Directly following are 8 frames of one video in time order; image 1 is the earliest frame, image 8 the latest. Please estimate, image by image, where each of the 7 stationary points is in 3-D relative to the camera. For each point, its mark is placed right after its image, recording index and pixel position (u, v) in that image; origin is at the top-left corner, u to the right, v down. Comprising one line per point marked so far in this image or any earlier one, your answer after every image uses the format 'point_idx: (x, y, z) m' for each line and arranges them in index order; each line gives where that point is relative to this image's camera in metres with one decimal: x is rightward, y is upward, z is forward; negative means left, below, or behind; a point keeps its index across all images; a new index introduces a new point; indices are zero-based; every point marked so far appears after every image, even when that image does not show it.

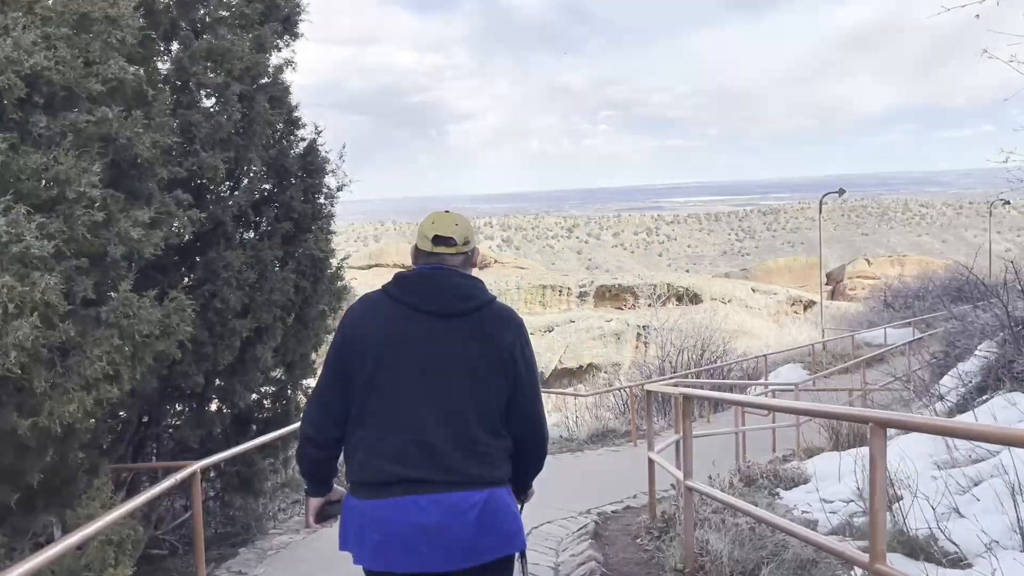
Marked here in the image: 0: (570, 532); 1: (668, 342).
0: (+0.5, -2.0, +6.9) m
1: (+3.5, -1.2, +18.8) m
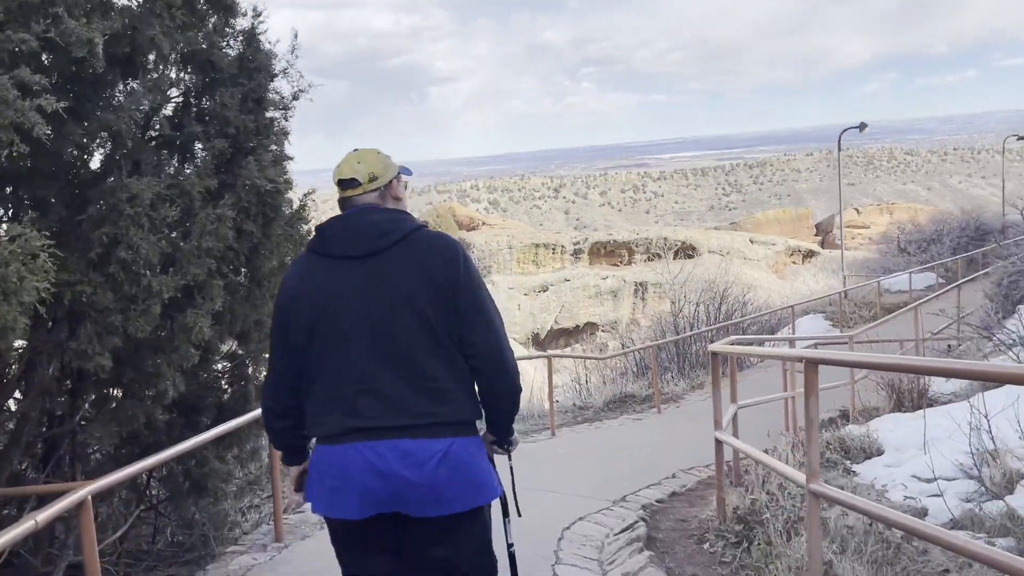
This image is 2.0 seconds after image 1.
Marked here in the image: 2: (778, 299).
0: (+0.6, -1.6, +5.5) m
1: (+3.5, -0.2, +17.4) m
2: (+6.2, -0.2, +19.3) m
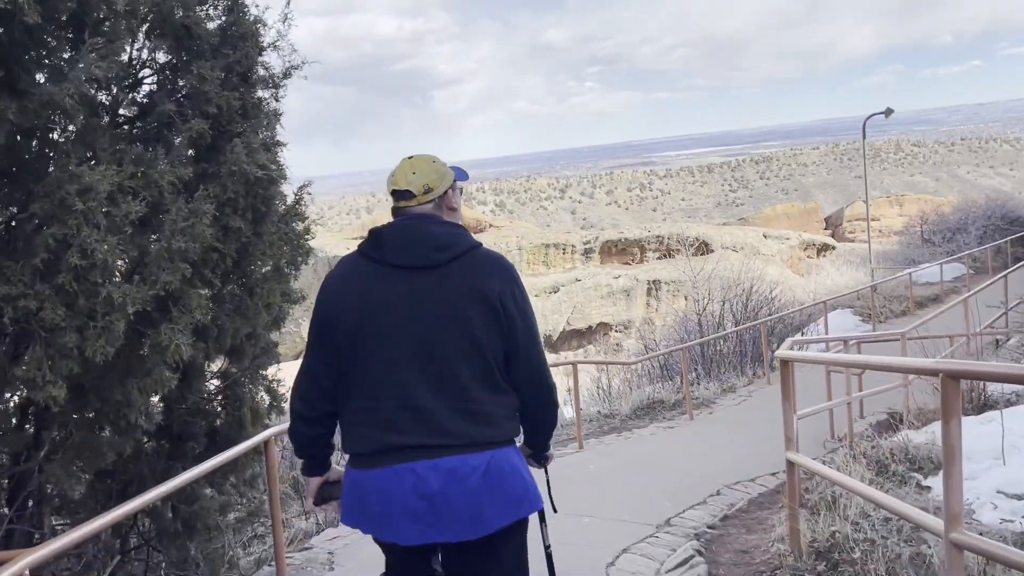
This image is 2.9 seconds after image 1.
0: (+0.8, -1.6, +4.8) m
1: (+3.8, -0.1, +16.7) m
2: (+6.5, -0.1, +18.5) m
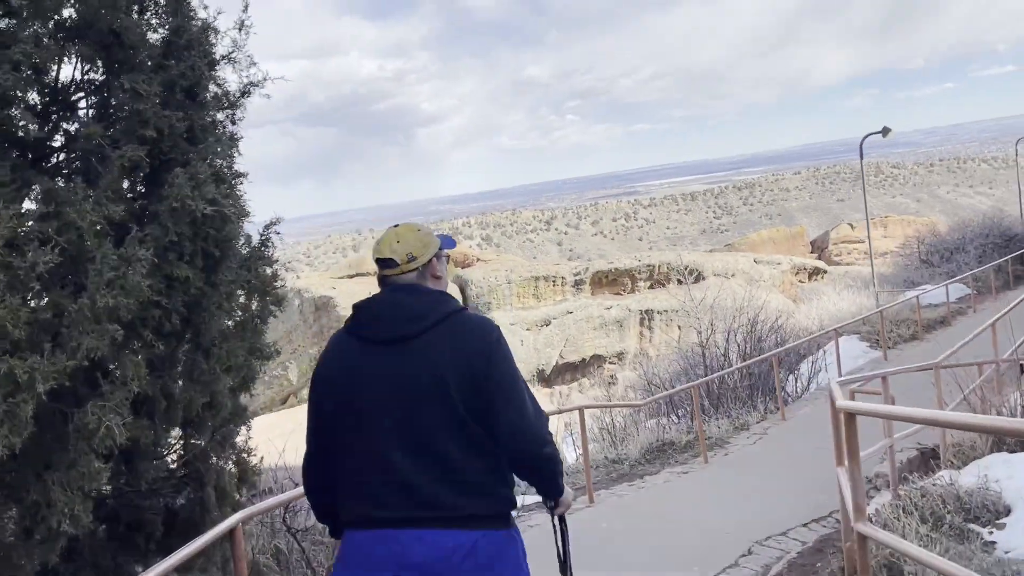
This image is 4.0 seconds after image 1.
0: (+0.9, -1.8, +4.0) m
1: (+3.6, -0.7, +16.0) m
2: (+6.3, -0.7, +17.9) m
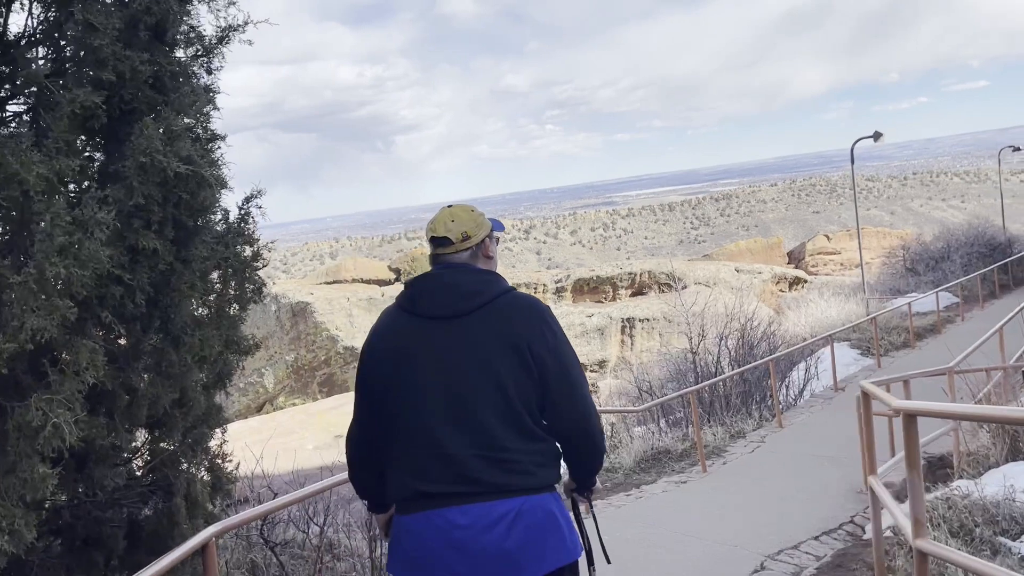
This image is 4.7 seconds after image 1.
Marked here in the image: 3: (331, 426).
0: (+1.0, -1.7, +3.6) m
1: (+3.4, -0.8, +15.7) m
2: (+6.0, -0.8, +17.7) m
3: (-2.5, -1.9, +11.4) m
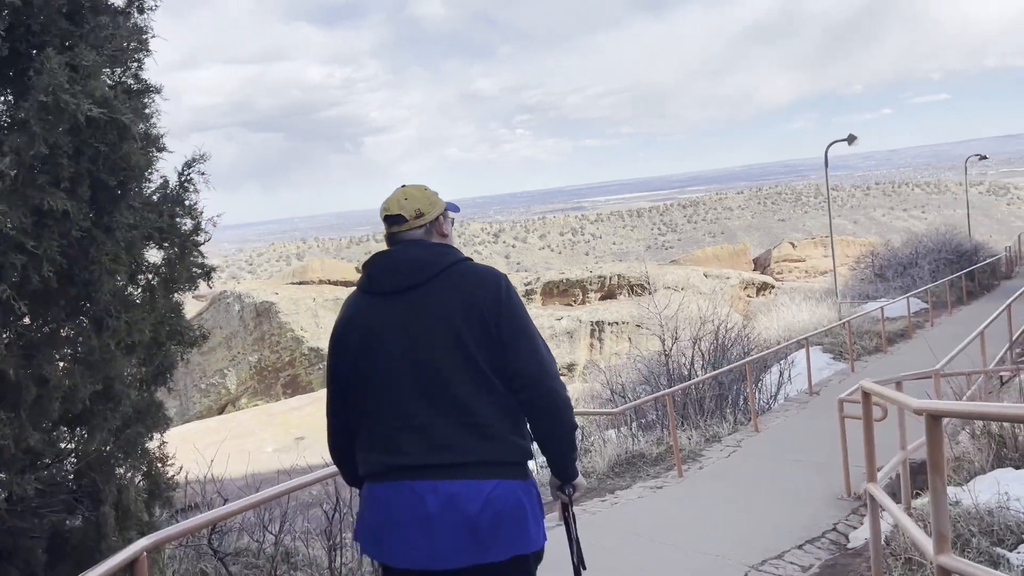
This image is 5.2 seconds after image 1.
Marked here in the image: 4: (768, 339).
0: (+0.8, -1.7, +3.3) m
1: (+2.8, -0.8, +15.4) m
2: (+5.3, -0.9, +17.5) m
3: (-2.9, -1.8, +10.9) m
4: (+5.0, -1.0, +16.3) m
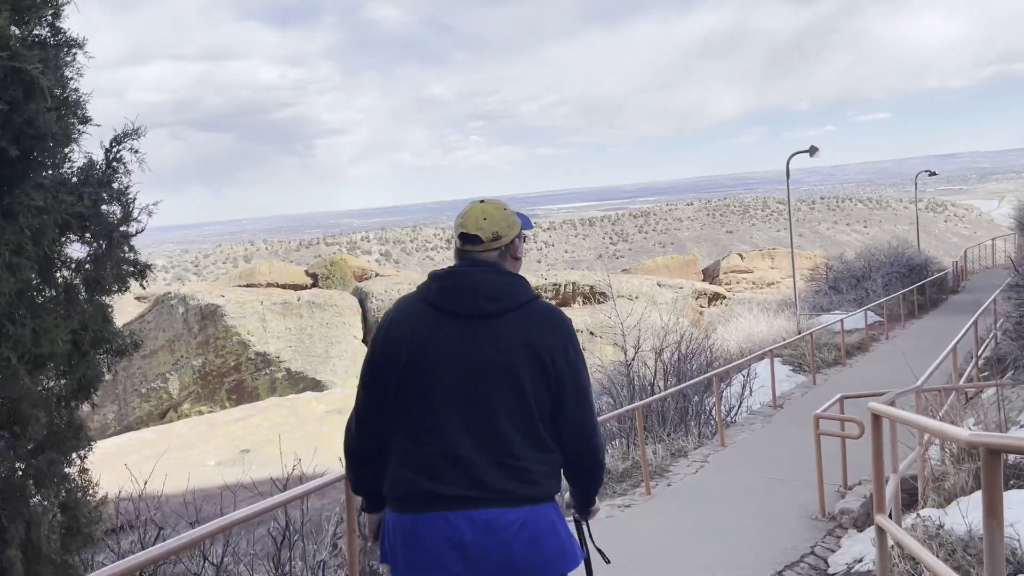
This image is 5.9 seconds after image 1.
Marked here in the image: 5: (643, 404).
0: (+0.8, -1.7, +2.9) m
1: (+2.0, -1.0, +15.1) m
2: (+4.4, -1.1, +17.4) m
3: (-3.4, -1.9, +10.3) m
4: (+4.2, -1.2, +16.1) m
5: (+1.5, -1.4, +10.0) m
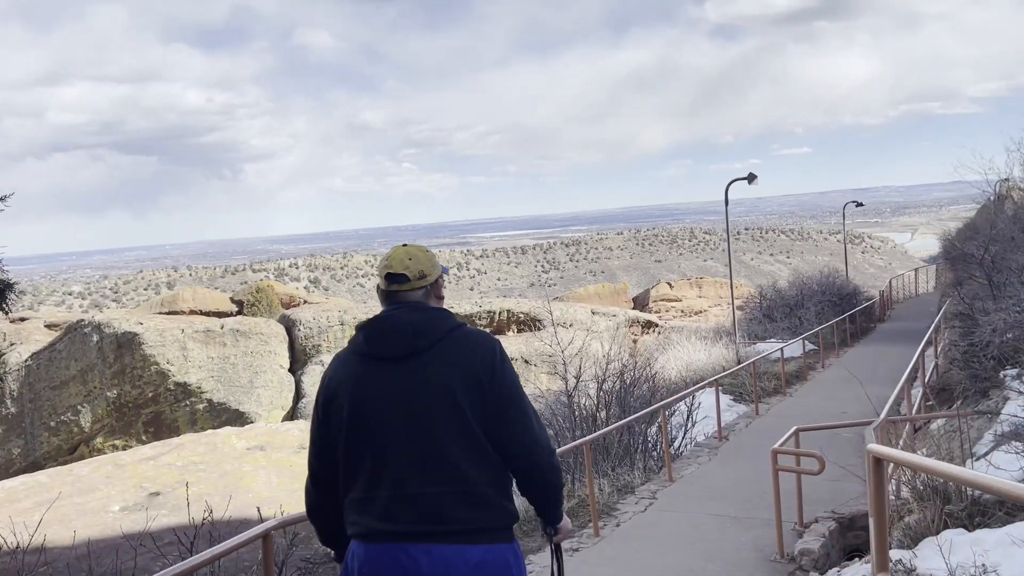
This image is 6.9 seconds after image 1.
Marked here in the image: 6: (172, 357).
0: (+0.6, -1.8, +2.3) m
1: (+0.9, -1.5, +14.7) m
2: (+3.1, -1.7, +17.1) m
3: (-4.1, -2.2, +9.4) m
4: (+3.0, -1.7, +15.8) m
5: (+0.8, -1.7, +9.5) m
6: (-8.1, -1.7, +19.6) m
